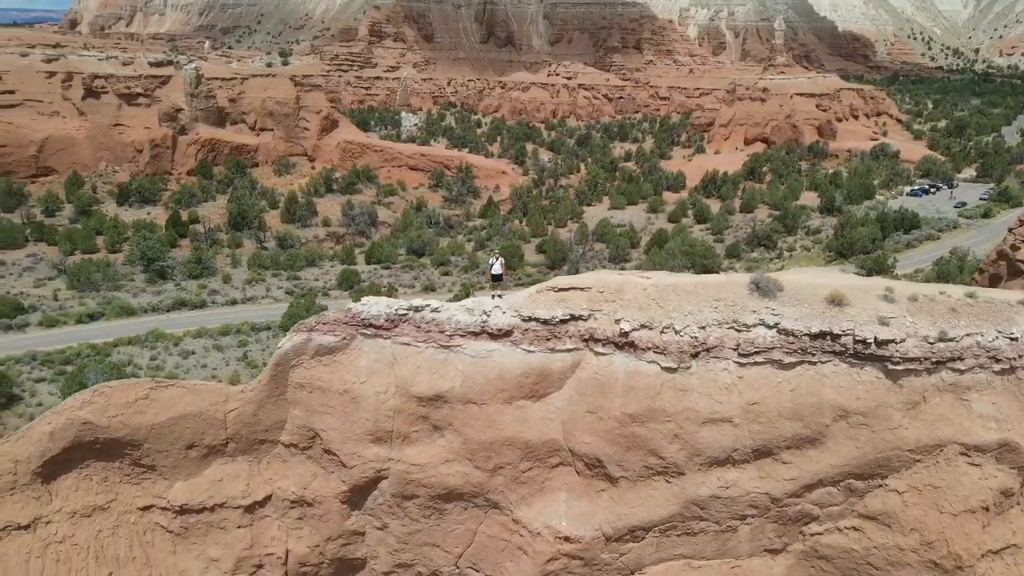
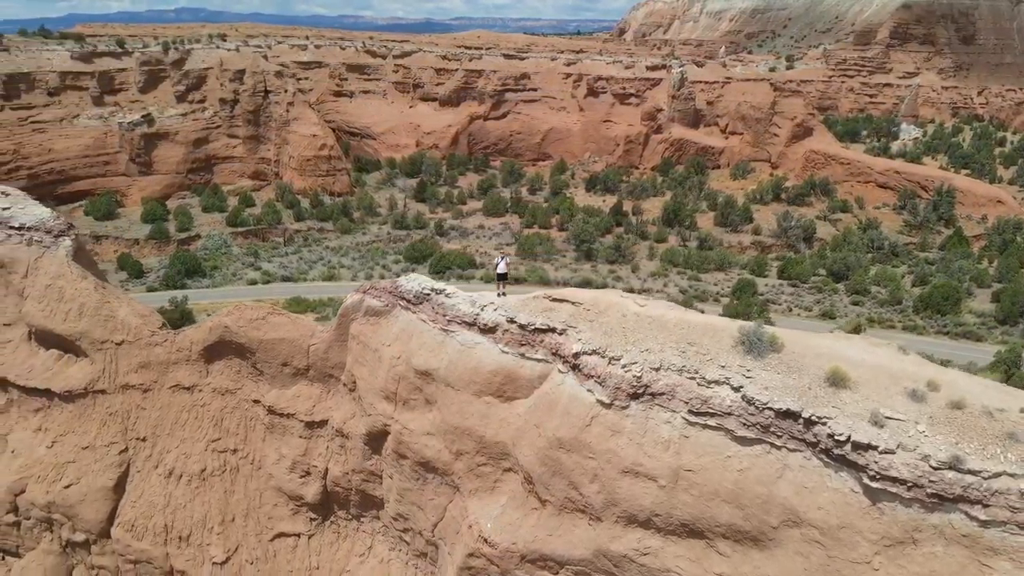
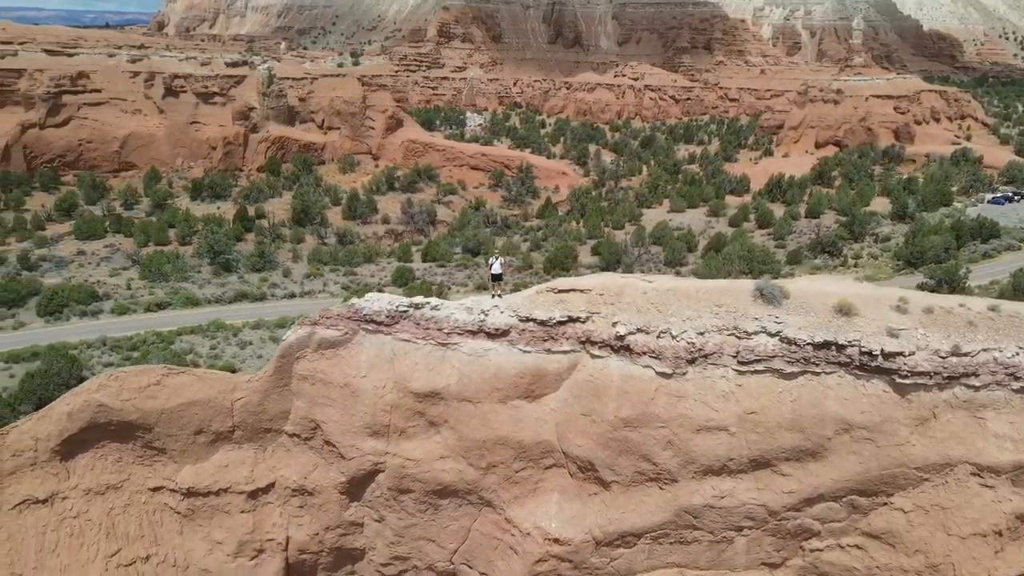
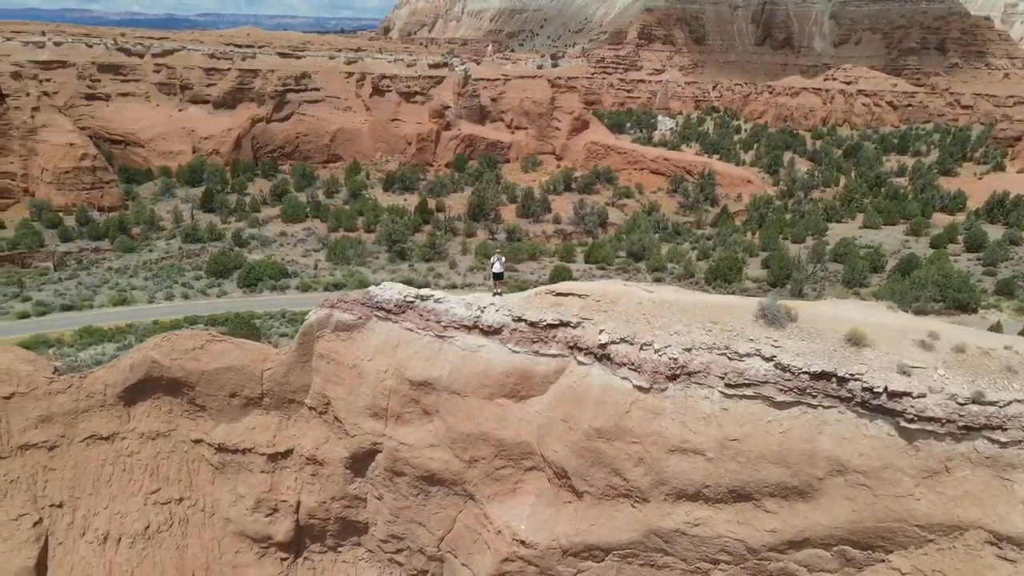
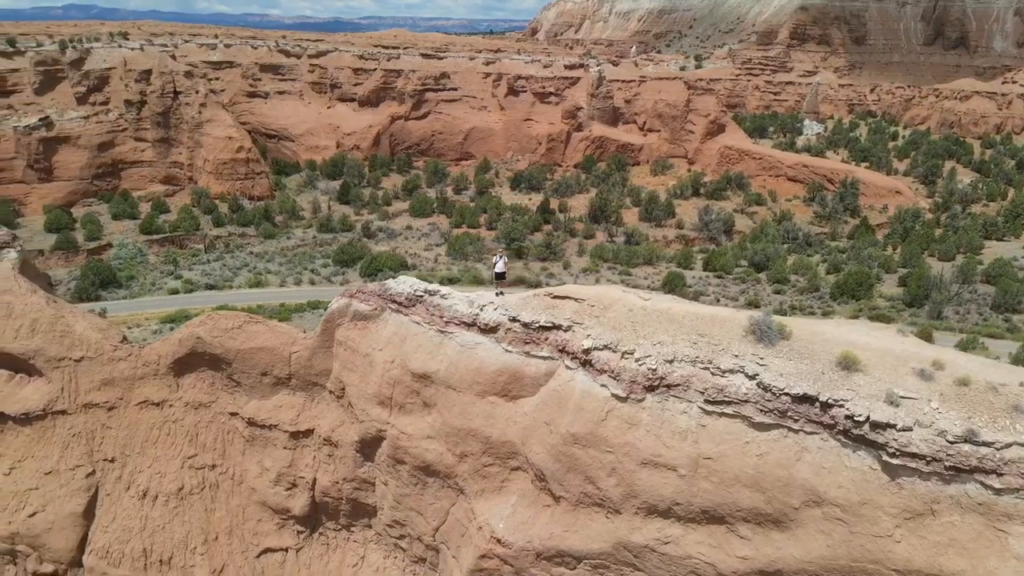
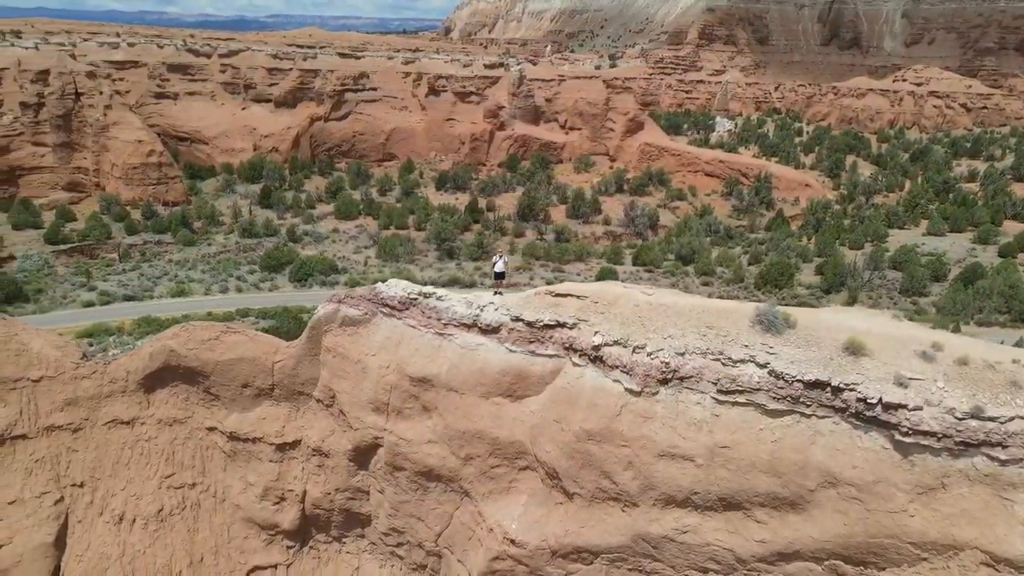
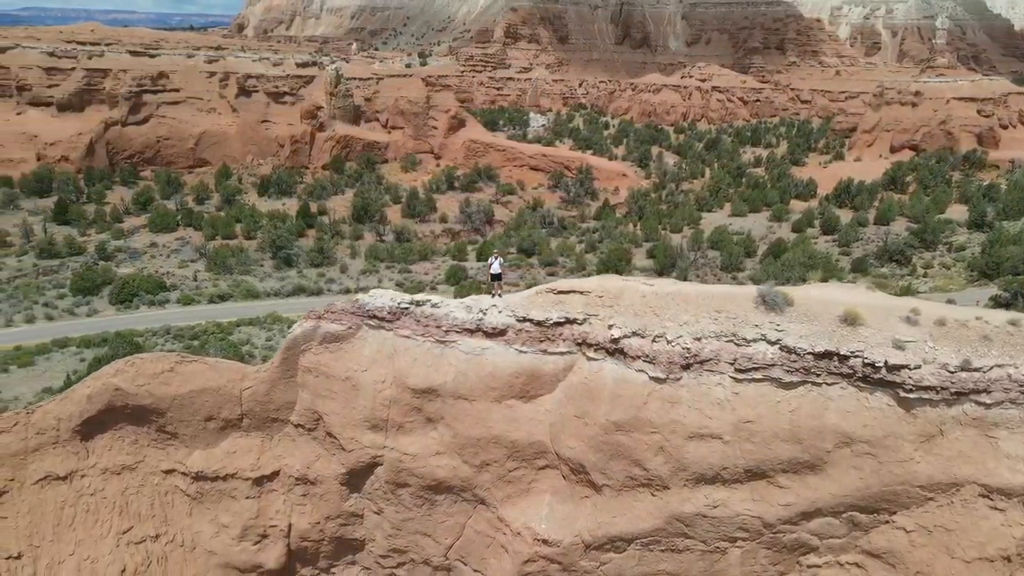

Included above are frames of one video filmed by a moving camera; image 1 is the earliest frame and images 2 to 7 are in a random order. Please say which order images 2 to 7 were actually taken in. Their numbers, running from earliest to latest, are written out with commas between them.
3, 7, 4, 6, 5, 2
